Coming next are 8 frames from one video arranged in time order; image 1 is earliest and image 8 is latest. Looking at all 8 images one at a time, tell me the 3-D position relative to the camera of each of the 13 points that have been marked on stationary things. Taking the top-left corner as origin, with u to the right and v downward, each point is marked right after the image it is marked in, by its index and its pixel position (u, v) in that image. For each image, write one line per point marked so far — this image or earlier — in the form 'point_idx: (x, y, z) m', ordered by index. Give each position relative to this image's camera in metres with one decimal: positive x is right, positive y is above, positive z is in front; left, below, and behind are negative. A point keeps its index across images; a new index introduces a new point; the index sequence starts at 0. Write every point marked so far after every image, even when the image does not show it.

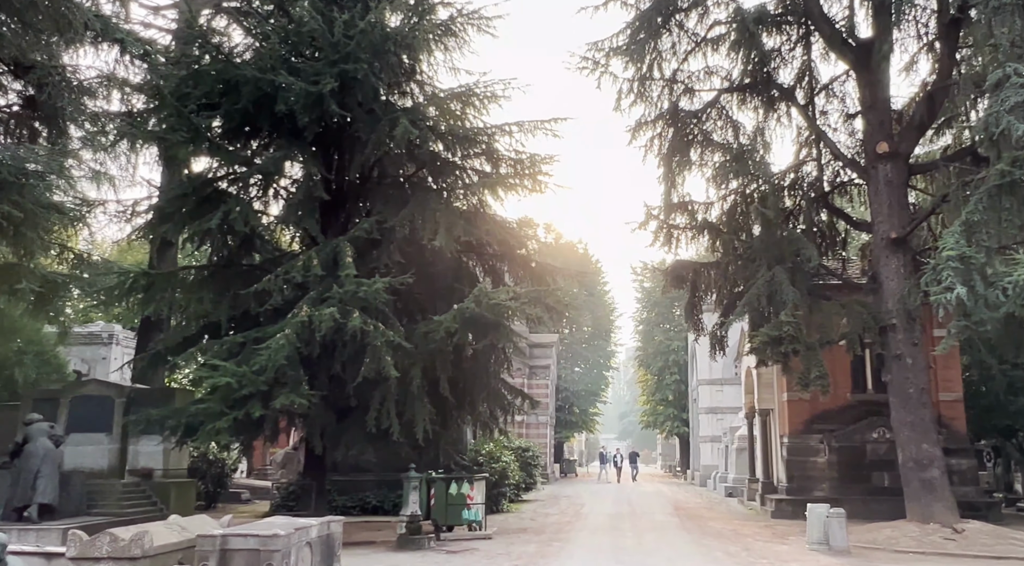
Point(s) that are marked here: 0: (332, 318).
0: (-2.8, -0.5, +14.9) m
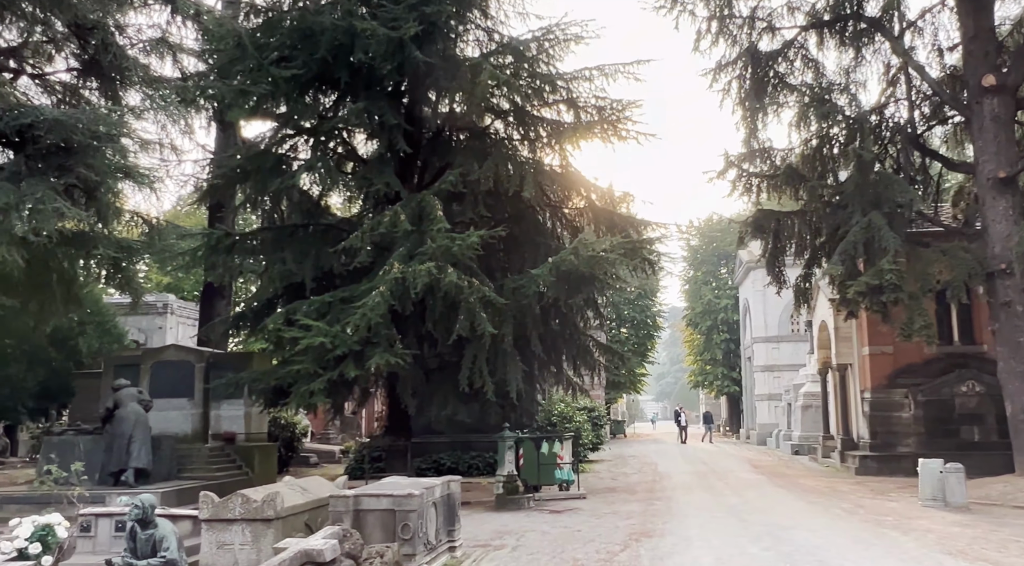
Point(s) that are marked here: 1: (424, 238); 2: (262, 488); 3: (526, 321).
0: (-1.2, +0.1, +14.5) m
1: (-1.4, +0.8, +15.8) m
2: (-2.4, -2.0, +9.6) m
3: (+0.2, -0.6, +16.3) m
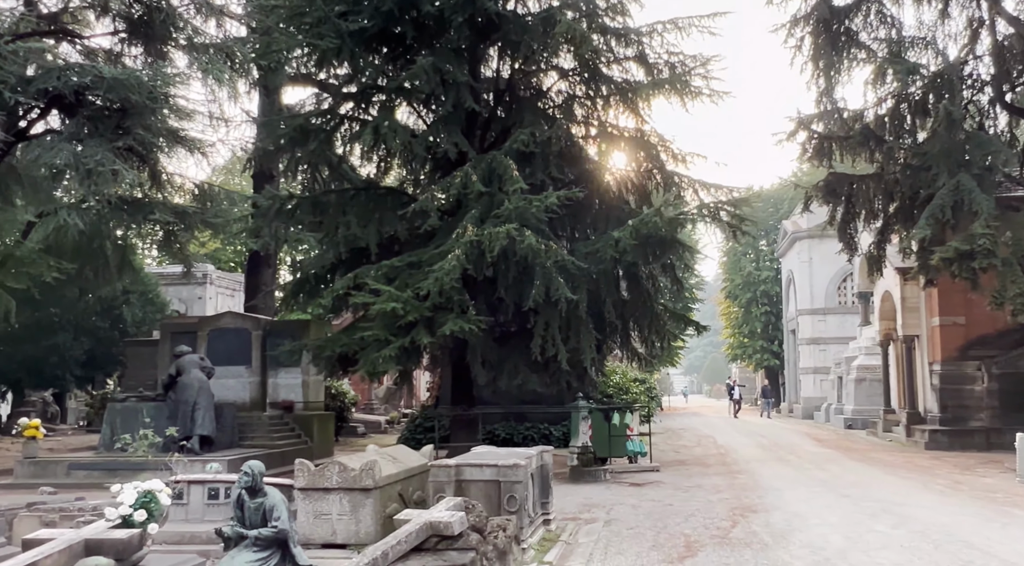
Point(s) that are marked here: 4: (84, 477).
0: (-0.1, +0.7, +13.9) m
1: (-0.2, +1.3, +15.2) m
2: (-1.4, -1.6, +9.1) m
3: (+1.4, -0.1, +15.7) m
4: (-6.8, -3.1, +15.4) m
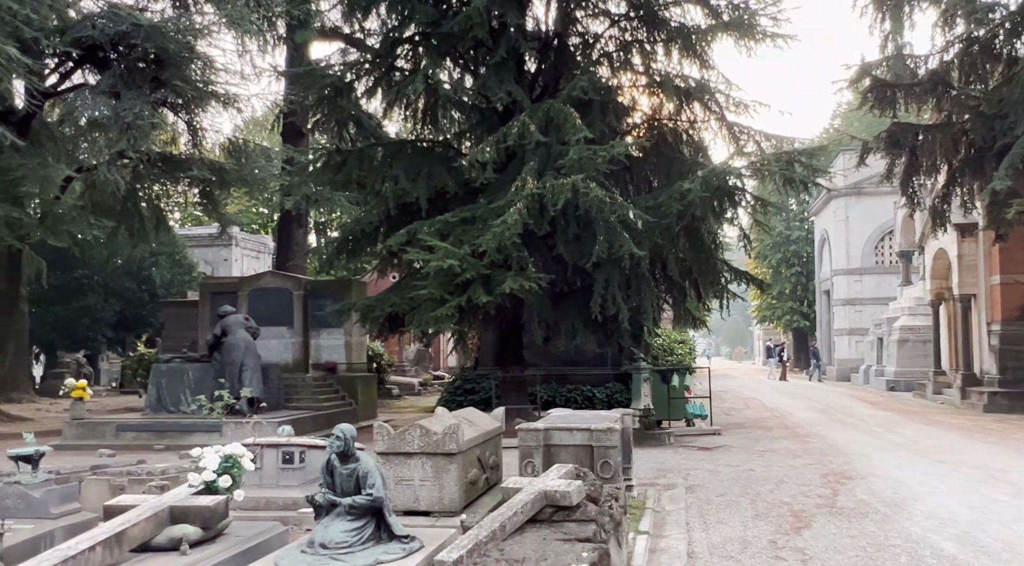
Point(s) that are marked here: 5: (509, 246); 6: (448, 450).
0: (+0.8, +1.3, +13.2) m
1: (+0.7, +2.0, +14.5) m
2: (-0.6, -1.2, +8.5) m
3: (+2.4, +0.6, +15.0) m
4: (-5.9, -2.4, +15.0) m
5: (0.0, +0.5, +14.1) m
6: (-0.5, -1.4, +8.2) m
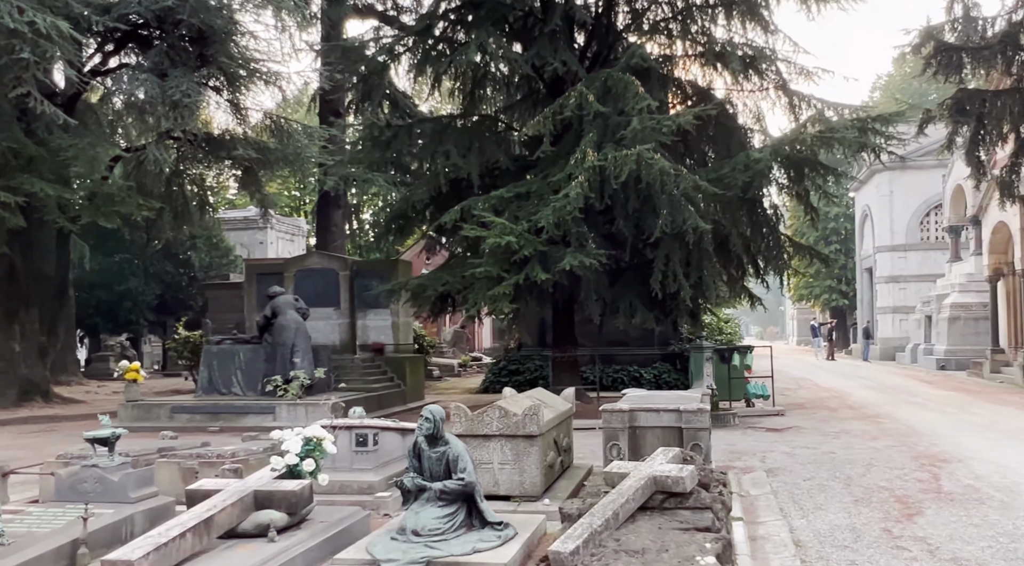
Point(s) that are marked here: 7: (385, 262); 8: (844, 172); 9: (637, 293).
0: (+1.6, +1.6, +12.7) m
1: (+1.5, +2.3, +14.0) m
2: (+0.1, -1.0, +8.1) m
3: (+3.2, +1.0, +14.4) m
4: (-5.0, -2.1, +14.8) m
5: (+0.8, +0.9, +13.6) m
6: (+0.1, -1.2, +7.8) m
7: (-2.6, +0.4, +19.8) m
8: (+4.7, +1.6, +14.5) m
9: (+2.0, -0.2, +15.2) m
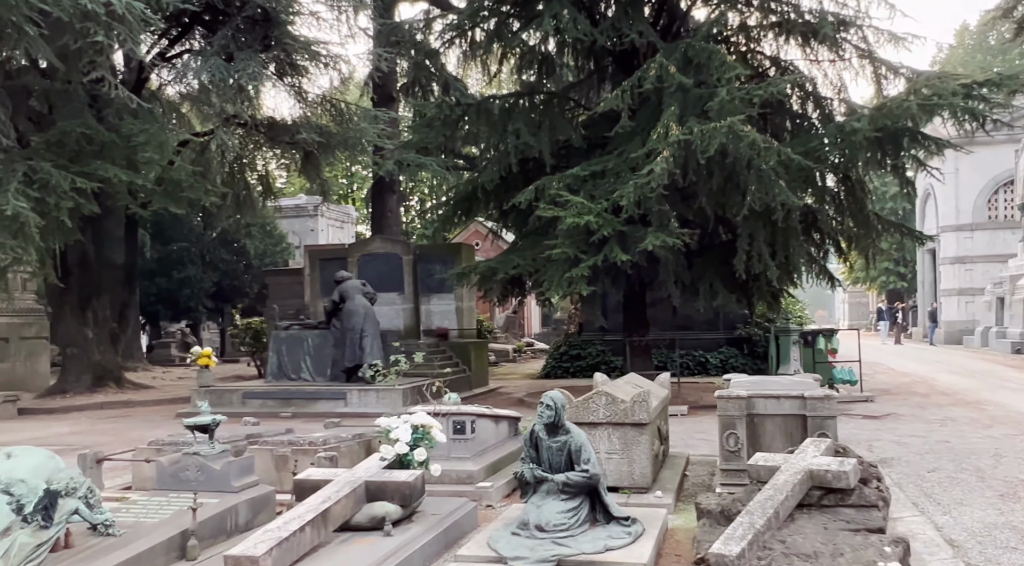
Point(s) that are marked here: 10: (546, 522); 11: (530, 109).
0: (+2.6, +1.9, +12.1) m
1: (+2.6, +2.6, +13.3) m
2: (+0.9, -0.8, +7.6) m
3: (+4.3, +1.3, +13.7) m
4: (-3.8, -1.9, +14.5) m
5: (+1.9, +1.1, +13.0) m
6: (+0.9, -1.0, +7.3) m
7: (-1.2, +0.8, +19.4) m
8: (+5.8, +1.9, +13.7) m
9: (+3.1, +0.1, +14.6) m
10: (+0.2, -1.4, +5.5) m
11: (+0.3, +2.9, +16.2) m
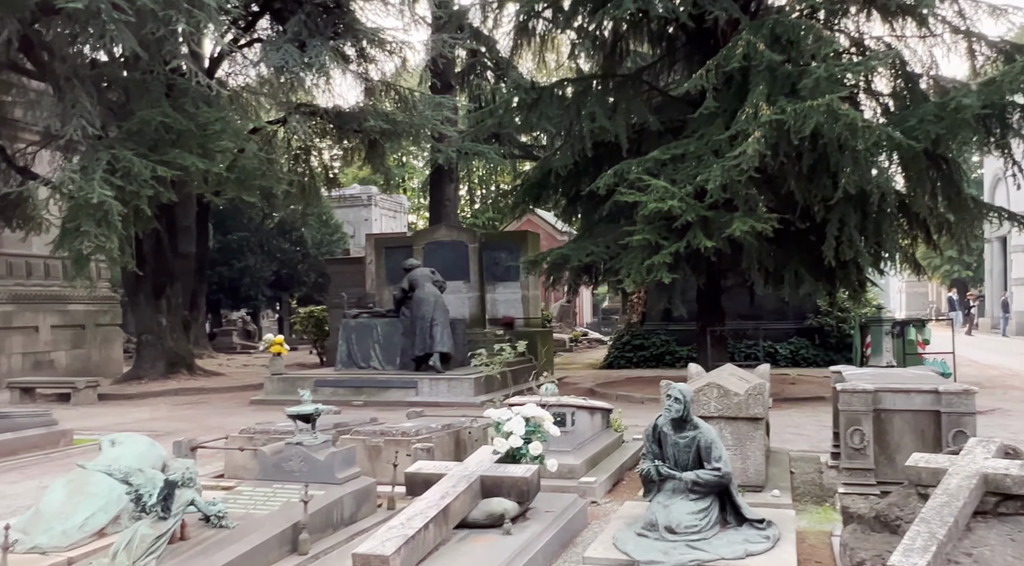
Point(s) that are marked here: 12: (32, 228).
0: (+3.6, +2.0, +11.5) m
1: (+3.7, +2.8, +12.7) m
2: (+1.7, -0.7, +7.1) m
3: (+5.4, +1.4, +13.1) m
4: (-2.7, -1.7, +14.3) m
5: (+2.9, +1.3, +12.5) m
6: (+1.7, -0.9, +6.8) m
7: (+0.1, +1.0, +19.0) m
8: (+6.9, +2.1, +13.0) m
9: (+4.2, +0.3, +14.0) m
10: (+0.9, -1.3, +5.1) m
11: (+1.5, +3.1, +15.7) m
12: (-7.9, +0.9, +15.9) m
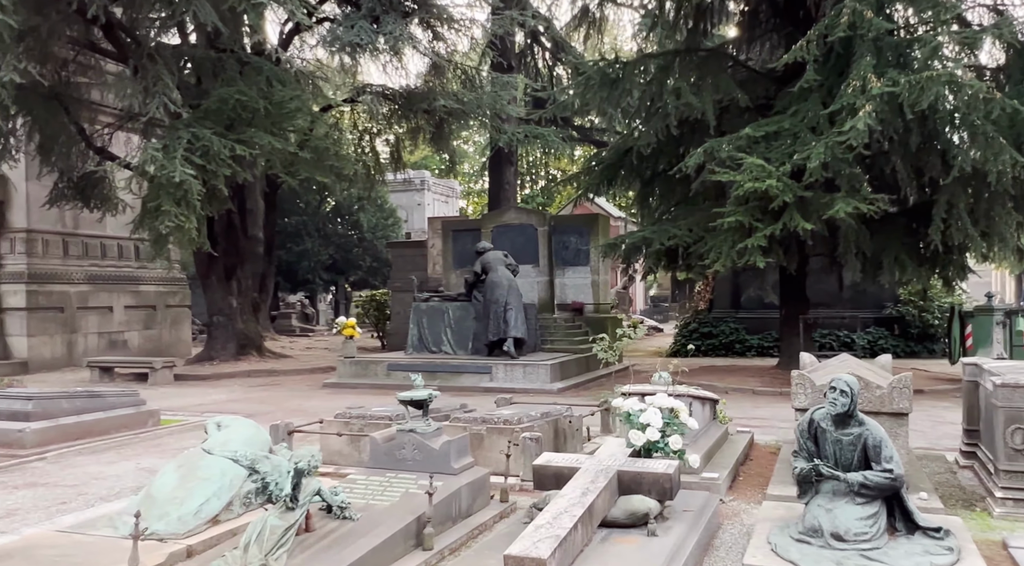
0: (+4.7, +2.2, +10.8) m
1: (+4.8, +3.0, +12.0) m
2: (+2.5, -0.6, +6.5) m
3: (+6.5, +1.6, +12.2) m
4: (-1.6, -1.4, +13.9) m
5: (+4.0, +1.5, +11.8) m
6: (+2.5, -0.8, +6.2) m
7: (+1.5, +1.3, +18.4) m
8: (+8.0, +2.2, +12.0) m
9: (+5.4, +0.5, +13.2) m
10: (+1.6, -1.2, +4.5) m
11: (+2.8, +3.3, +15.0) m
12: (-6.6, +1.2, +15.7) m
